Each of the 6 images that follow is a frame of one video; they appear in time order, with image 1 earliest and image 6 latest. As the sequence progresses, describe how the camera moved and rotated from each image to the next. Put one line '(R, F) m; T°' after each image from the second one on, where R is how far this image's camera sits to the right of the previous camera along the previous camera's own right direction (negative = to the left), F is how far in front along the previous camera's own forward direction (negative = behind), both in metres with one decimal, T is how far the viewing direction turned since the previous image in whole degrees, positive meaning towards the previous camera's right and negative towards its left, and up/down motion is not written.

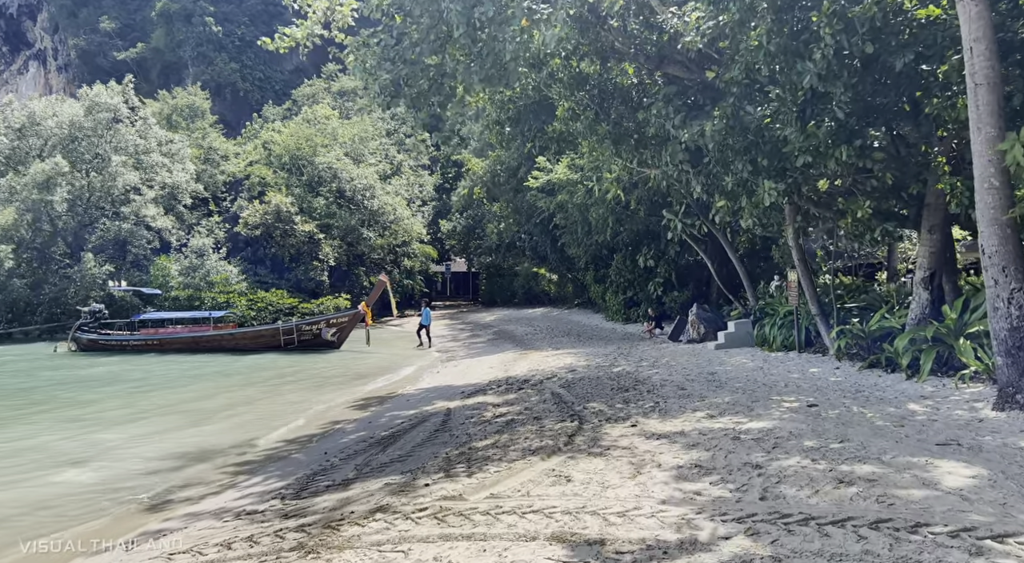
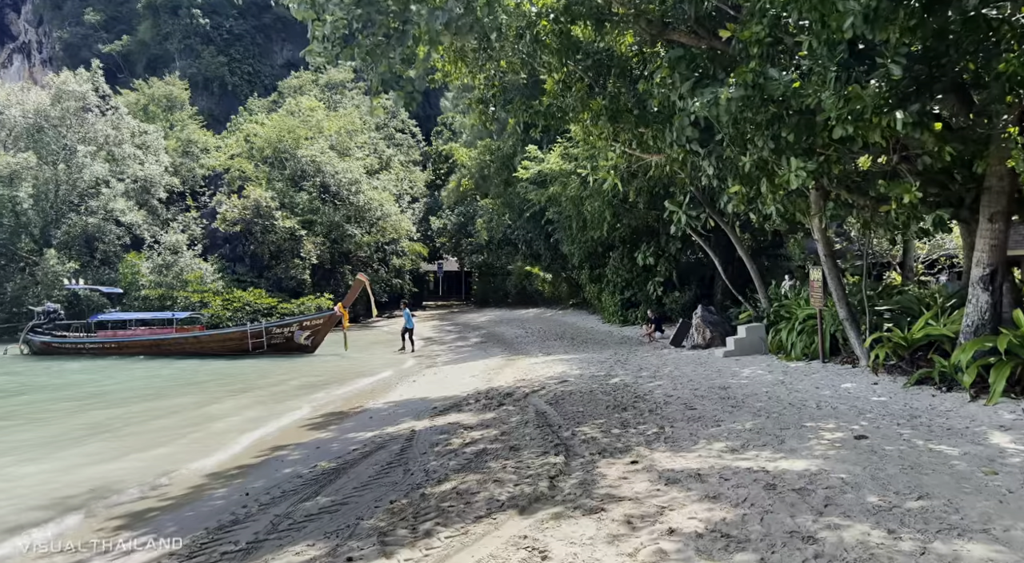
(+0.2, +1.7) m; 0°
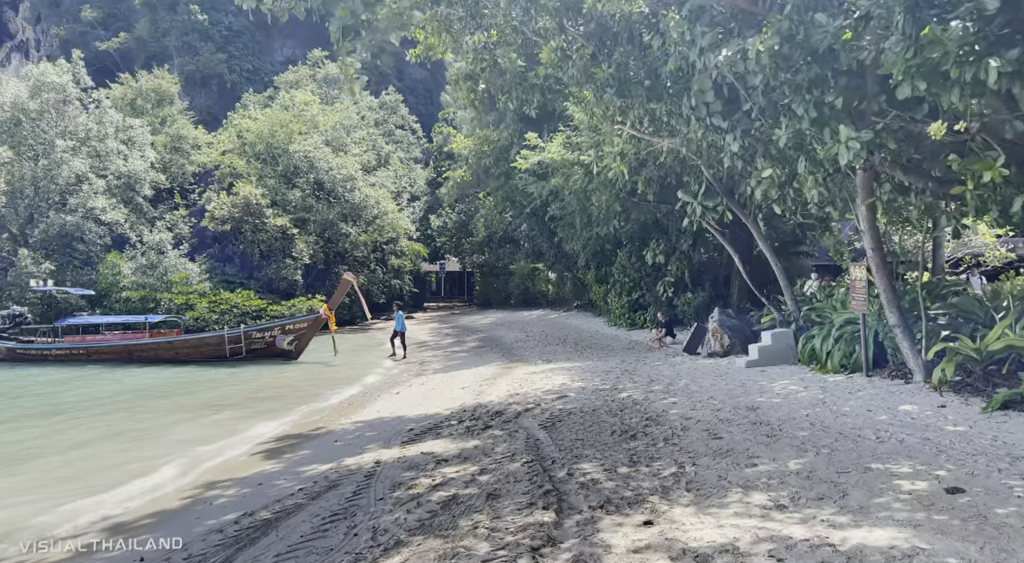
(+0.2, +1.6) m; -1°
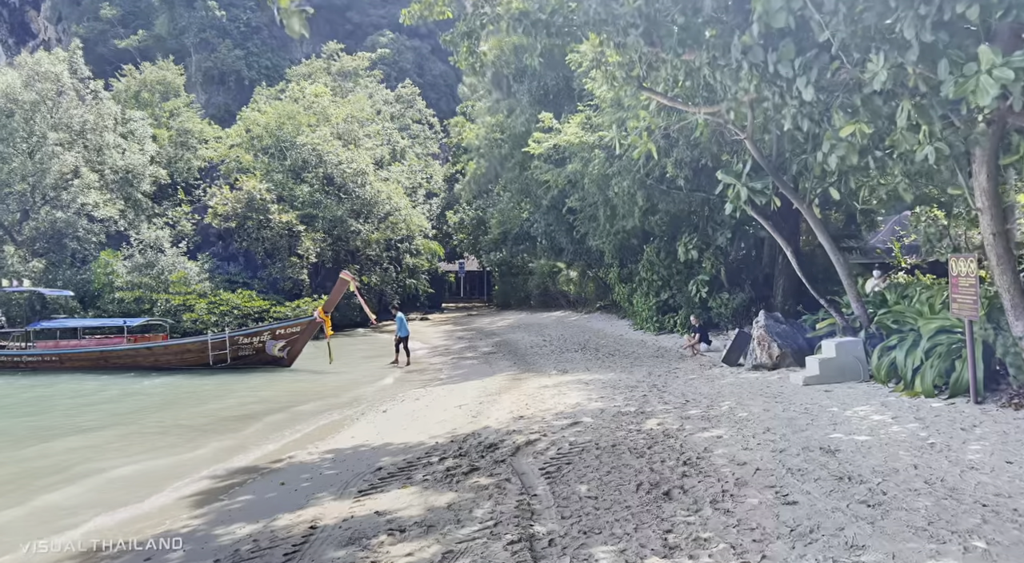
(+0.3, +2.1) m; -2°
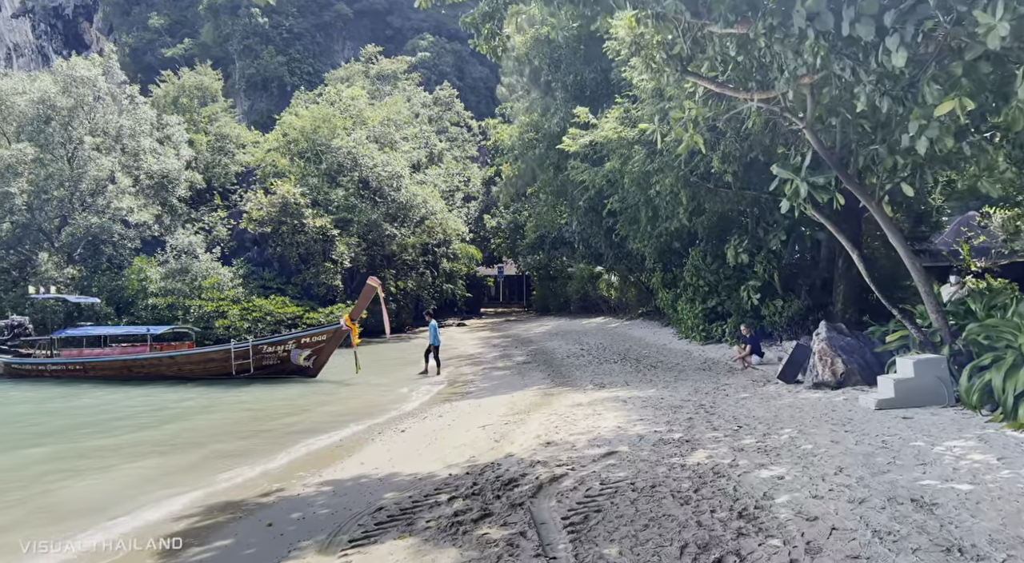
(+0.2, +1.1) m; -3°
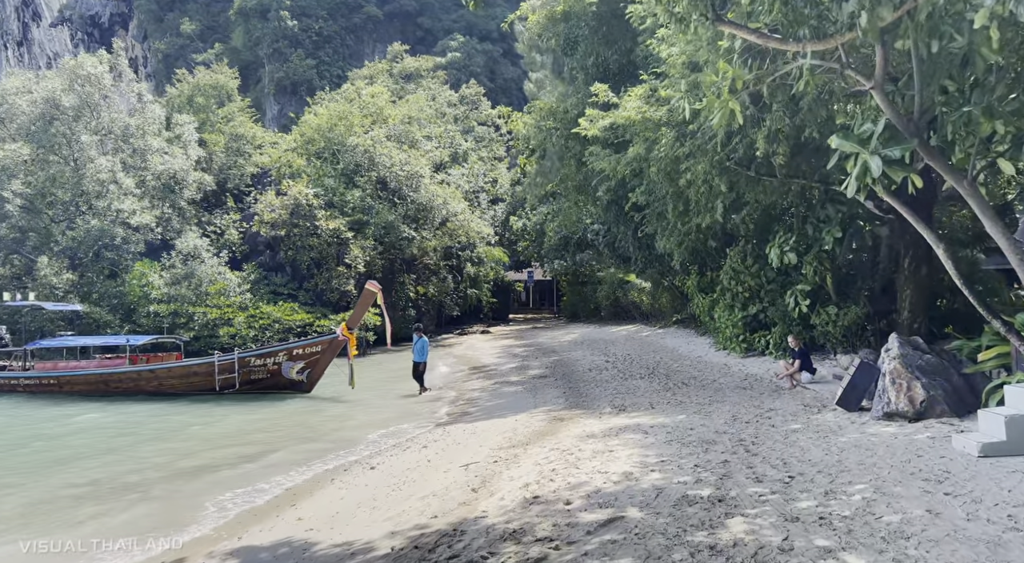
(+0.5, +2.0) m; -3°
